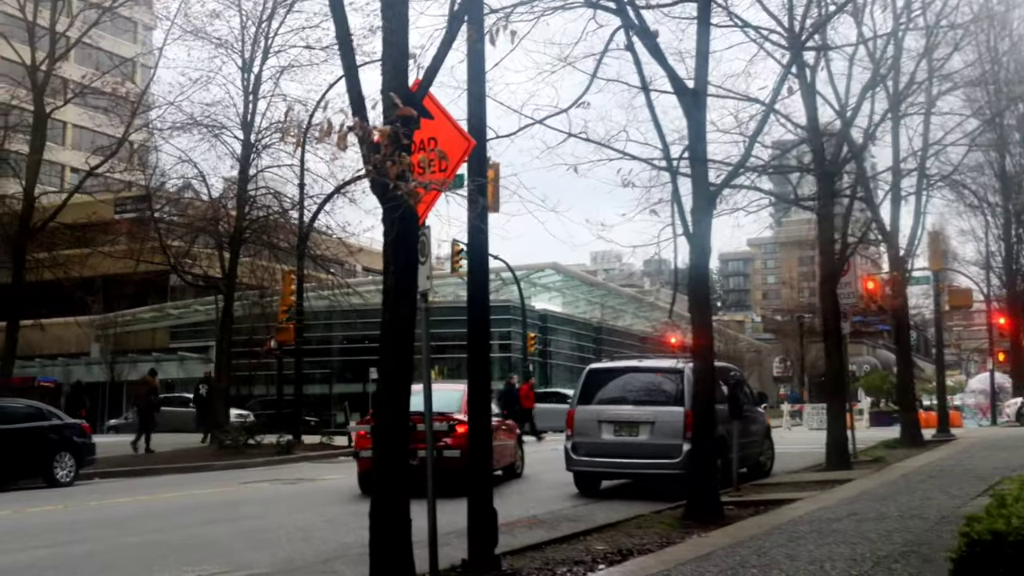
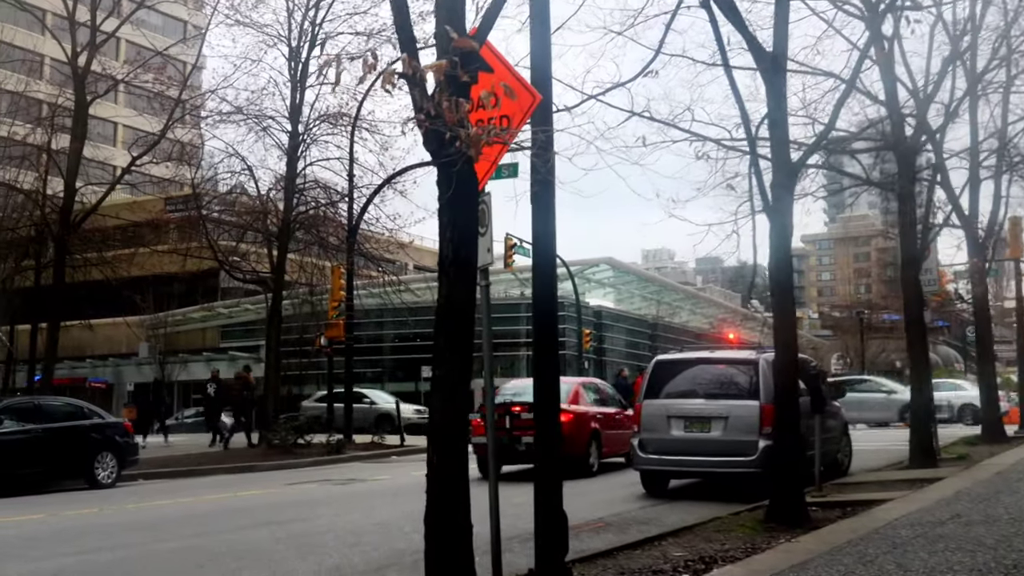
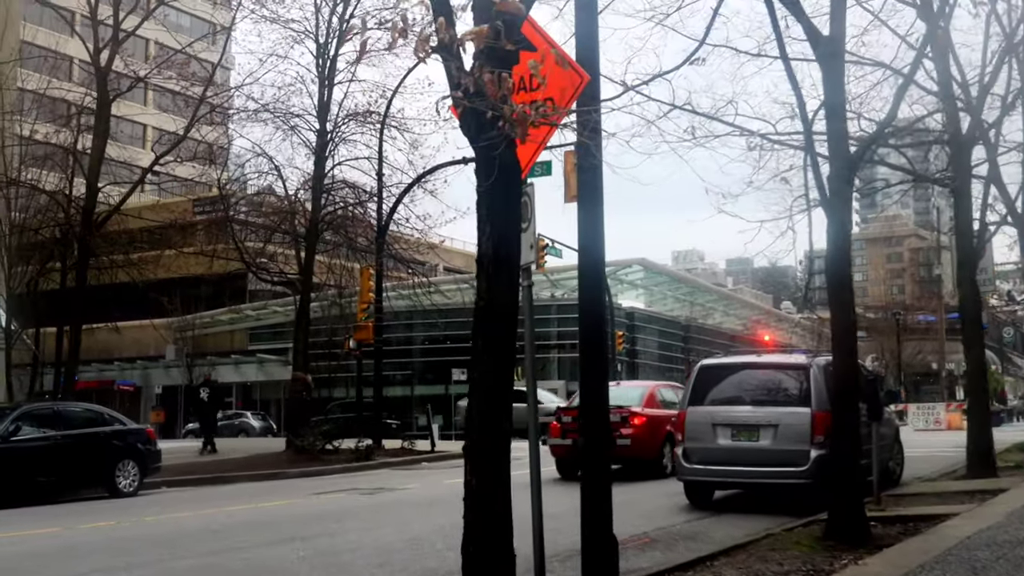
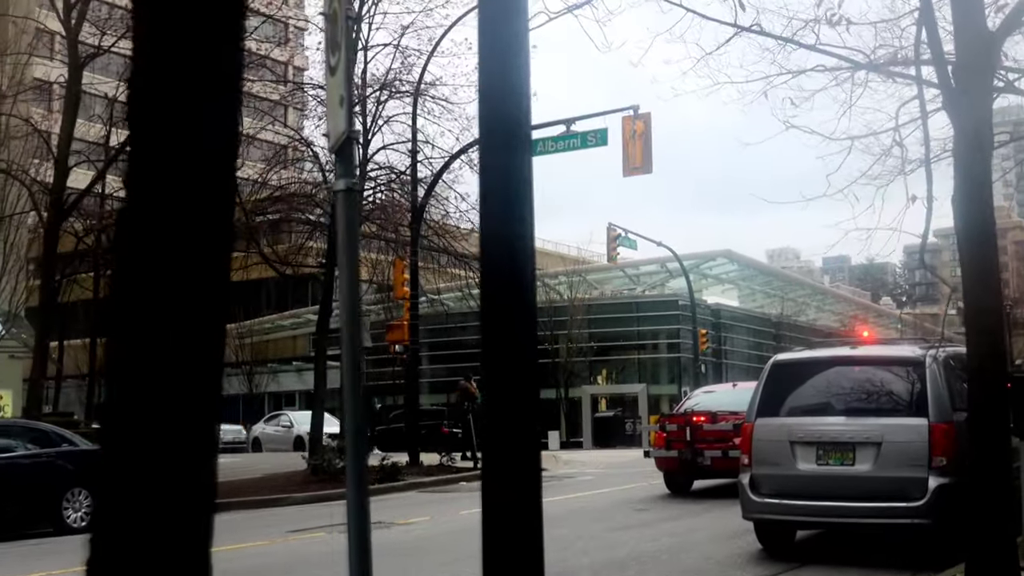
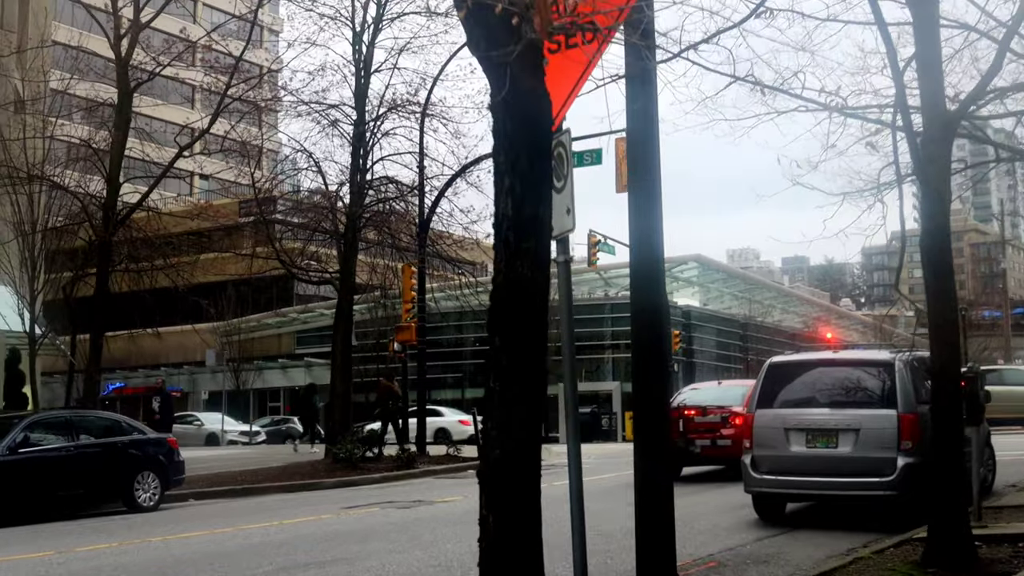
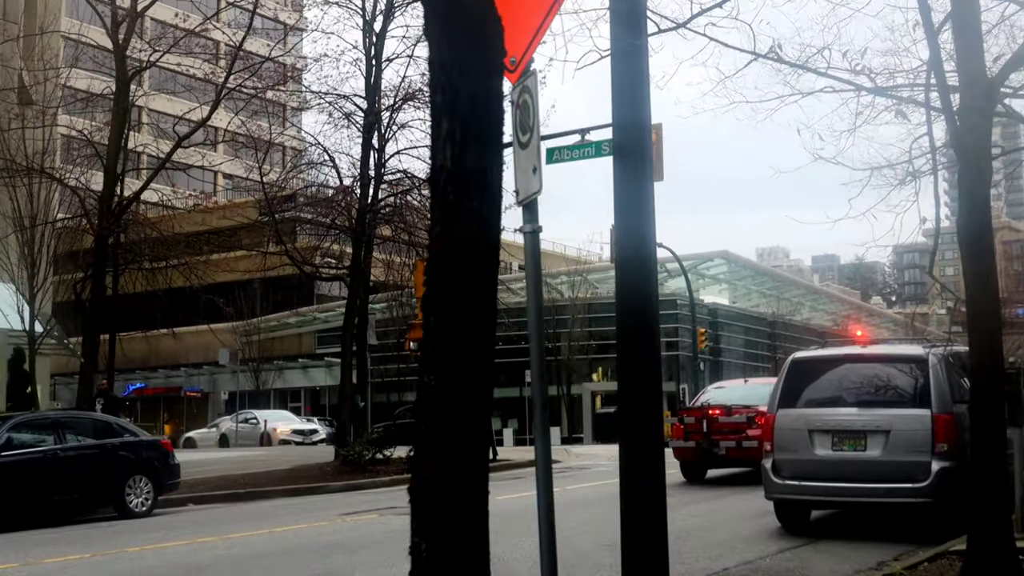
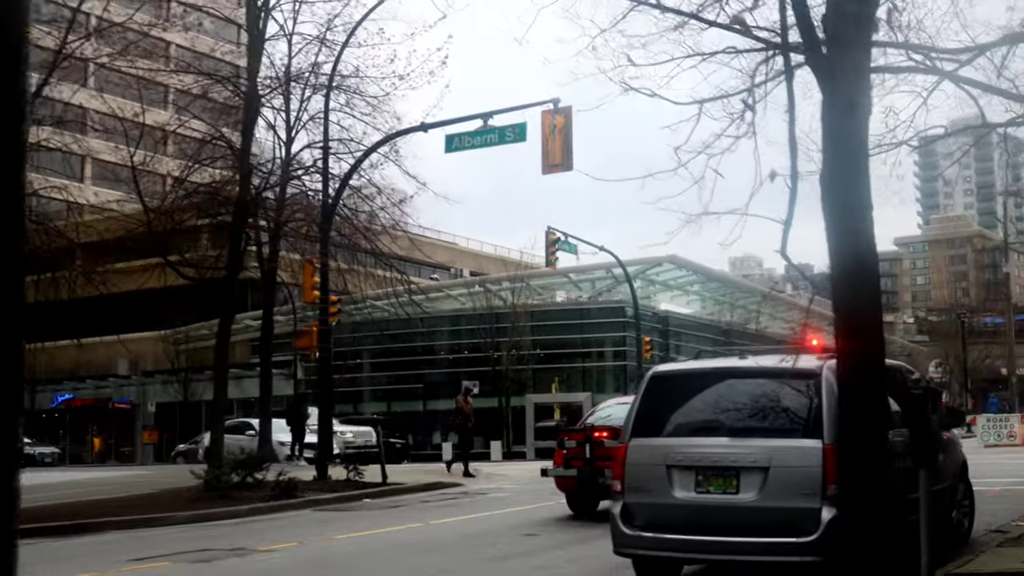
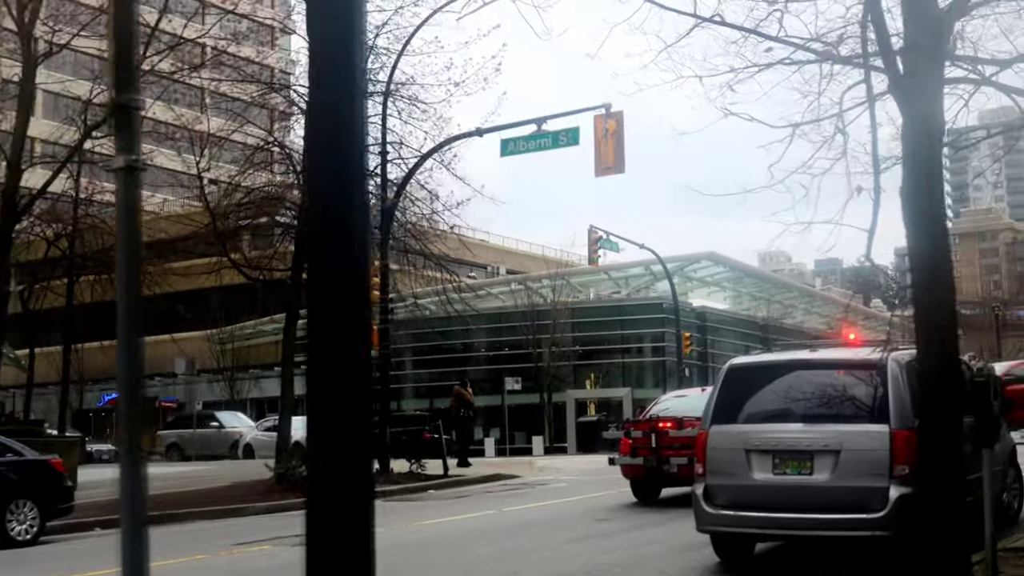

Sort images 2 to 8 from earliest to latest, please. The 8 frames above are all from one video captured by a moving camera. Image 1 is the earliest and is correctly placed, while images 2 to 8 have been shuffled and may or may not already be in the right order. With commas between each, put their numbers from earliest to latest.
2, 3, 5, 6, 4, 8, 7
